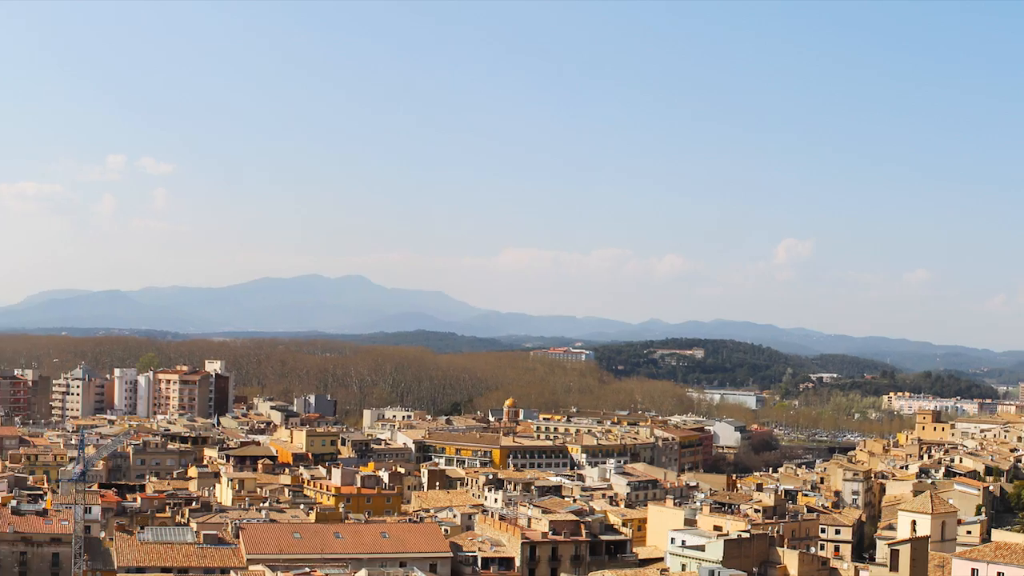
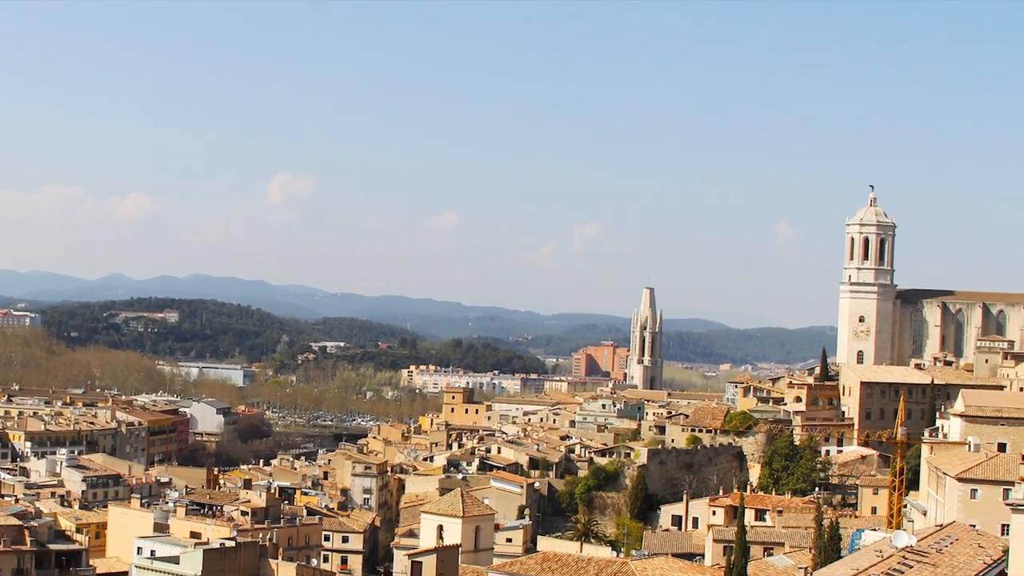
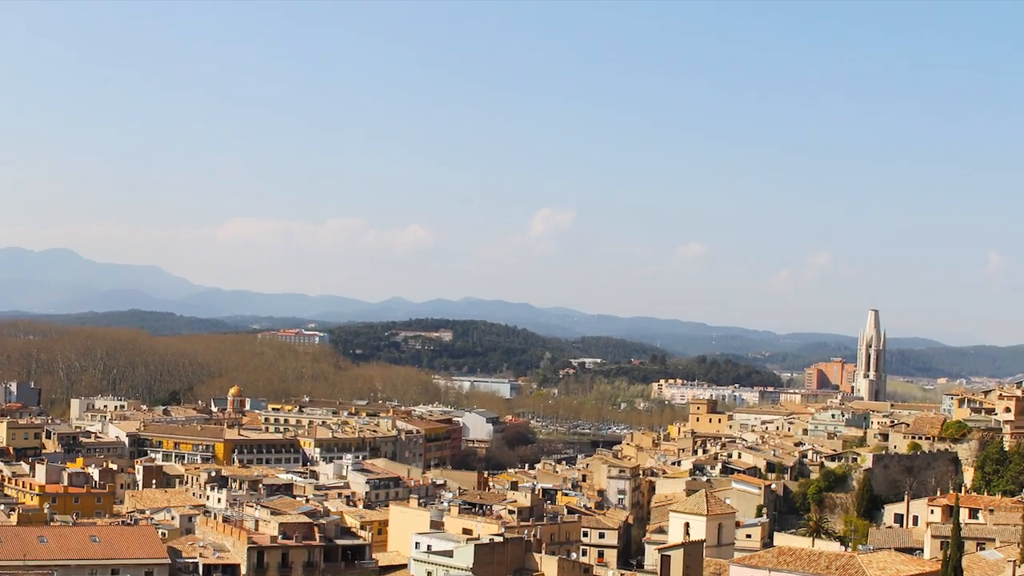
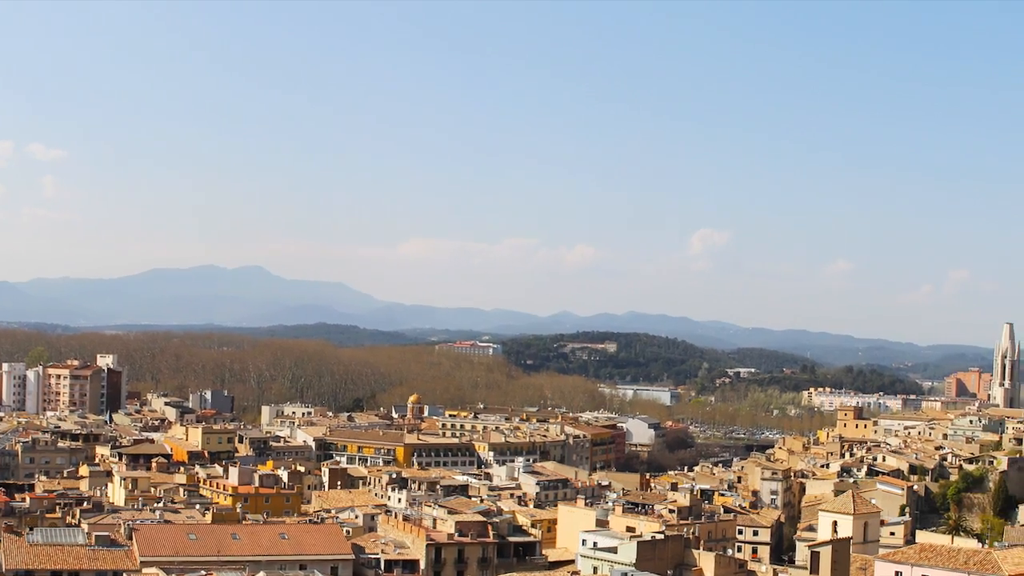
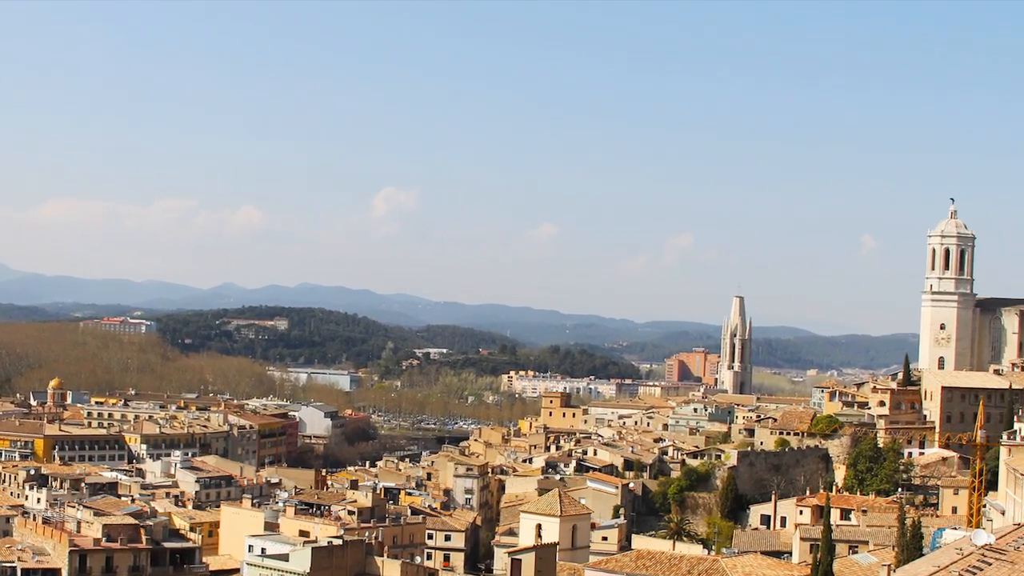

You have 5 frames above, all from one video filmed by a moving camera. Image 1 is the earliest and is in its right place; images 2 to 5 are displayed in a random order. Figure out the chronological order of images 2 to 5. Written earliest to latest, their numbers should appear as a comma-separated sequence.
4, 3, 5, 2
